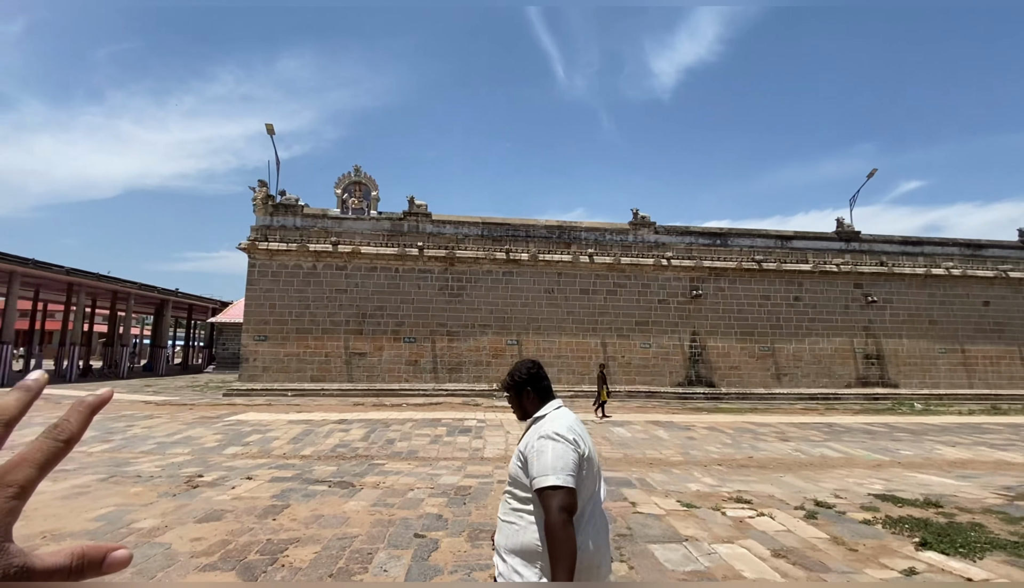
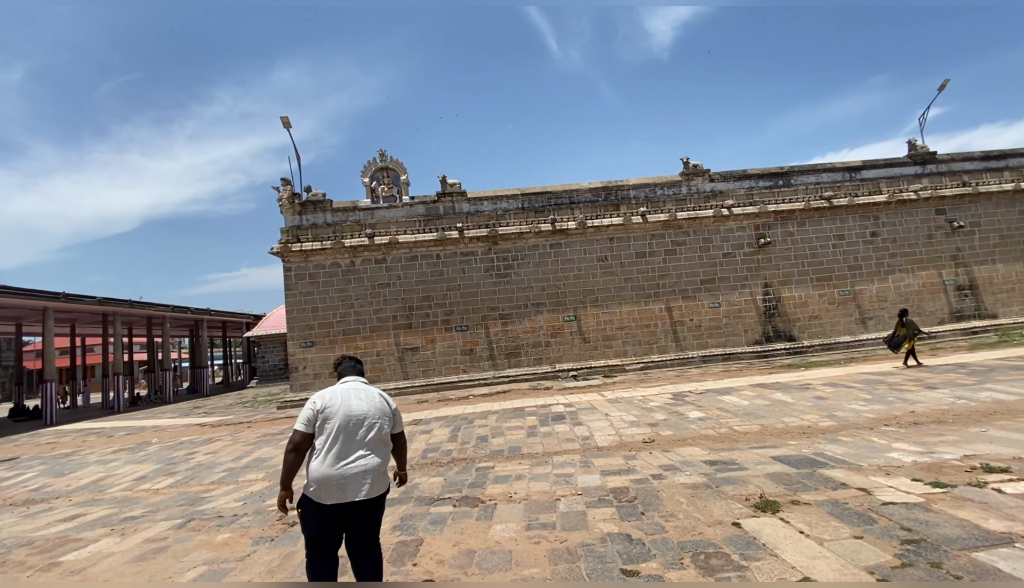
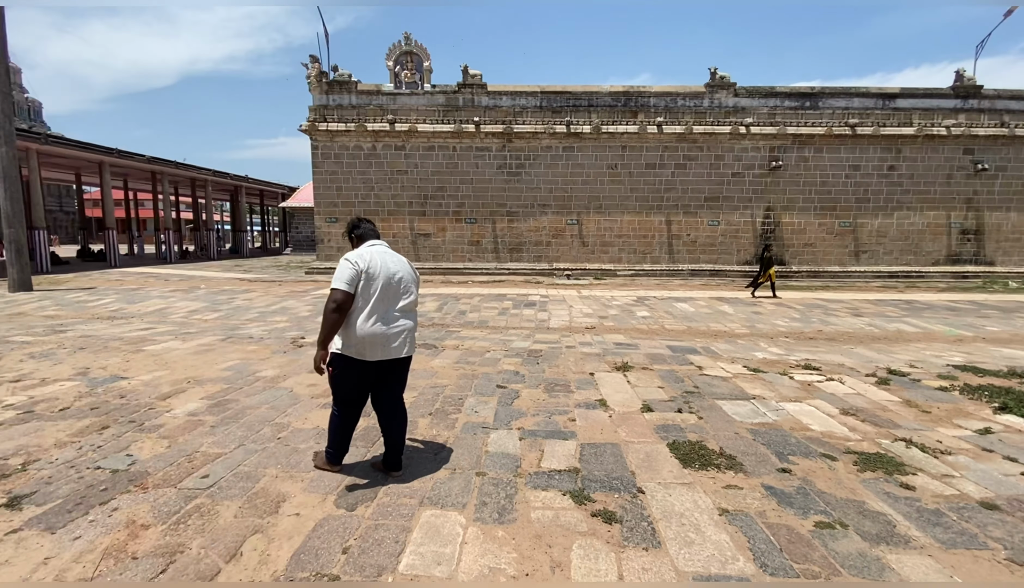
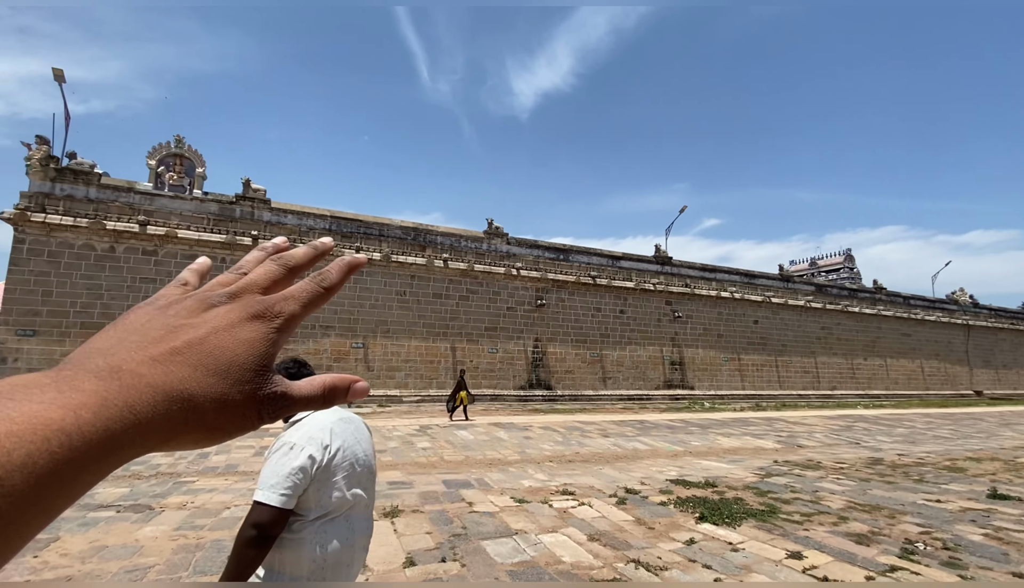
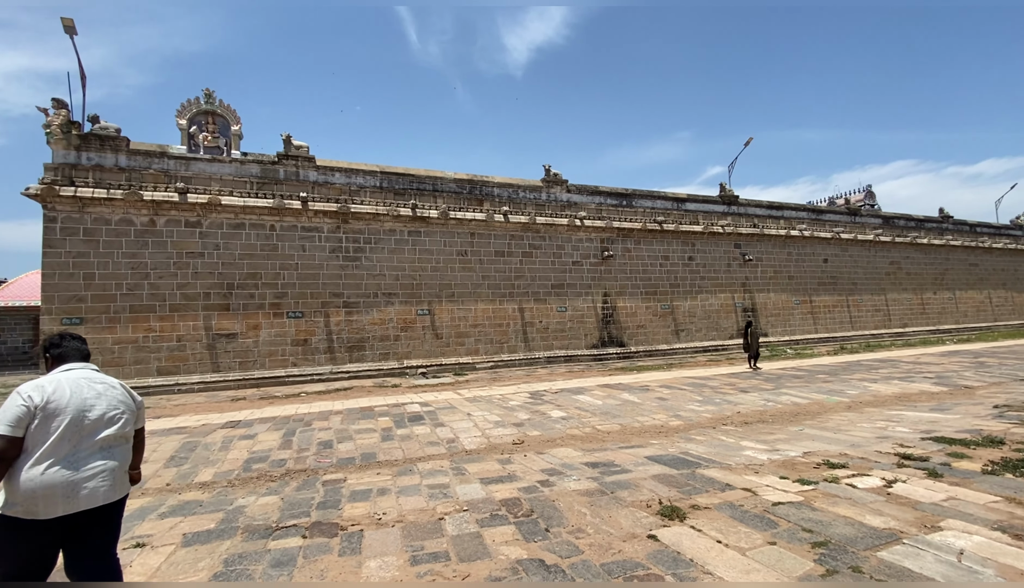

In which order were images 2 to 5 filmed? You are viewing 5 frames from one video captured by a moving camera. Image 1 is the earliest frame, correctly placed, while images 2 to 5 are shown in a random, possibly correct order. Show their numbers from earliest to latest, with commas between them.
4, 3, 2, 5
